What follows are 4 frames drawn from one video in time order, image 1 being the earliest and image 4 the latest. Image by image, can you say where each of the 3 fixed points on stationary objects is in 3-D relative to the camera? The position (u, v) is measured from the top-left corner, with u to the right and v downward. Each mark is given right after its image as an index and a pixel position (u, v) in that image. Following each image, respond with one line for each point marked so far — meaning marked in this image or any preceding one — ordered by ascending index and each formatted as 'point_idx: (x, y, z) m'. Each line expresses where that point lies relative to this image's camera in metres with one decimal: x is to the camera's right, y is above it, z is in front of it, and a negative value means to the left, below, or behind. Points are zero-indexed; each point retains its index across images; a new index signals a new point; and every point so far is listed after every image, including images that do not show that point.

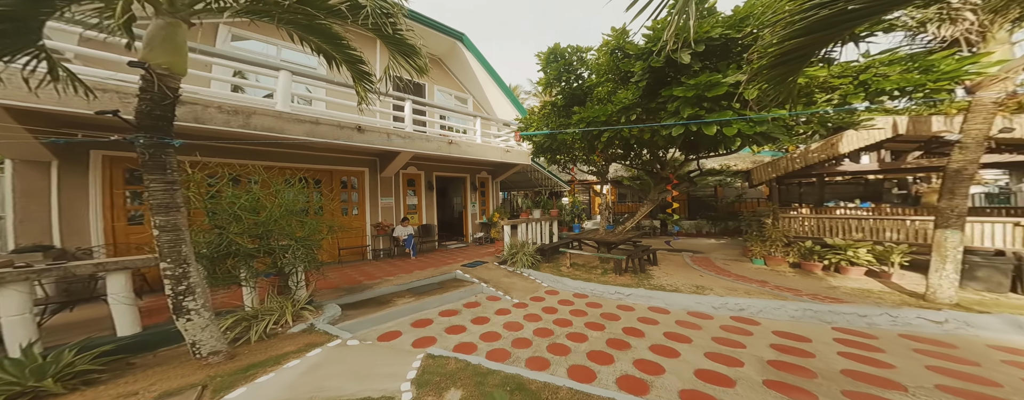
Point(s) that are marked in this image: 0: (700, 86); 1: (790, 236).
0: (+2.5, +1.7, +3.4) m
1: (+6.6, -0.7, +6.3) m
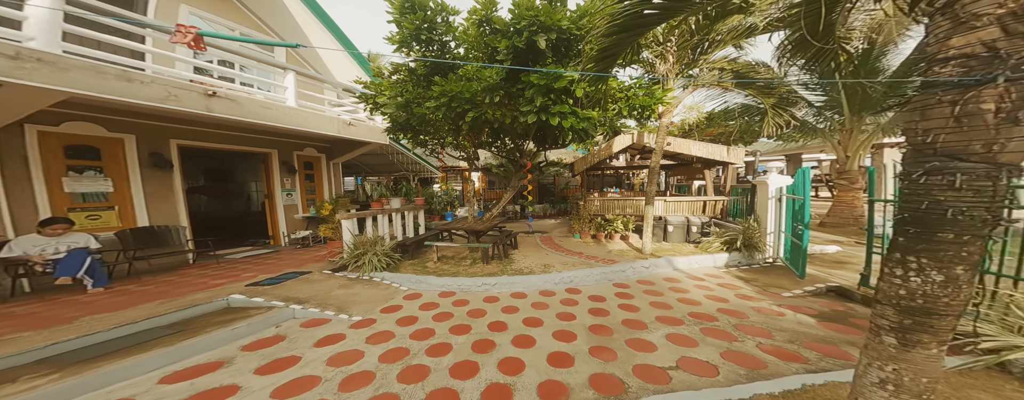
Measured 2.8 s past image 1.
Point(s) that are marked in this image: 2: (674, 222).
0: (+0.6, +1.8, +3.9) m
1: (+2.6, -0.5, +8.5) m
2: (+4.6, -0.6, +7.7) m
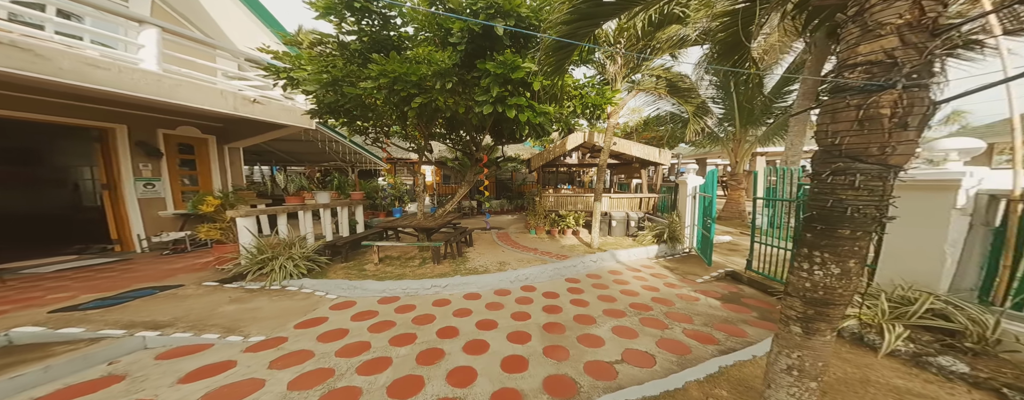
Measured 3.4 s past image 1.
0: (-0.1, +1.9, +3.7) m
1: (+1.2, -0.3, +8.7) m
2: (+3.2, -0.5, +8.1) m
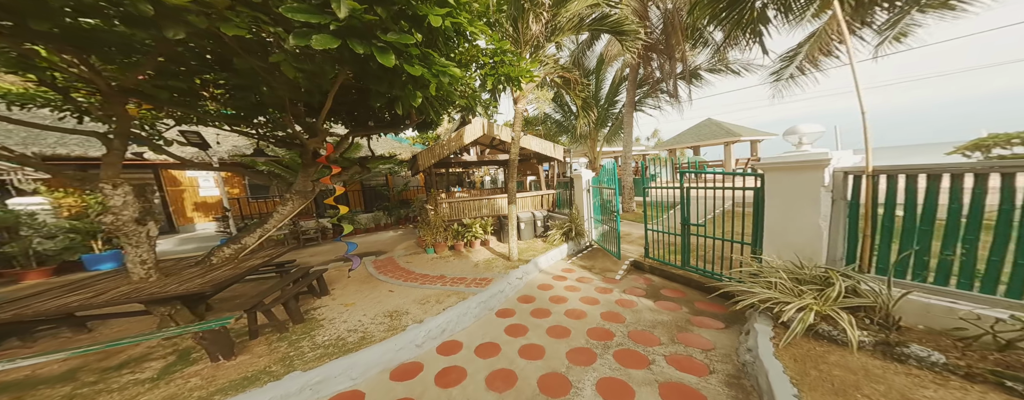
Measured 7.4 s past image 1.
0: (-1.0, +1.7, +1.9) m
1: (-1.7, -0.5, +6.9) m
2: (+0.4, -0.5, +7.3) m
